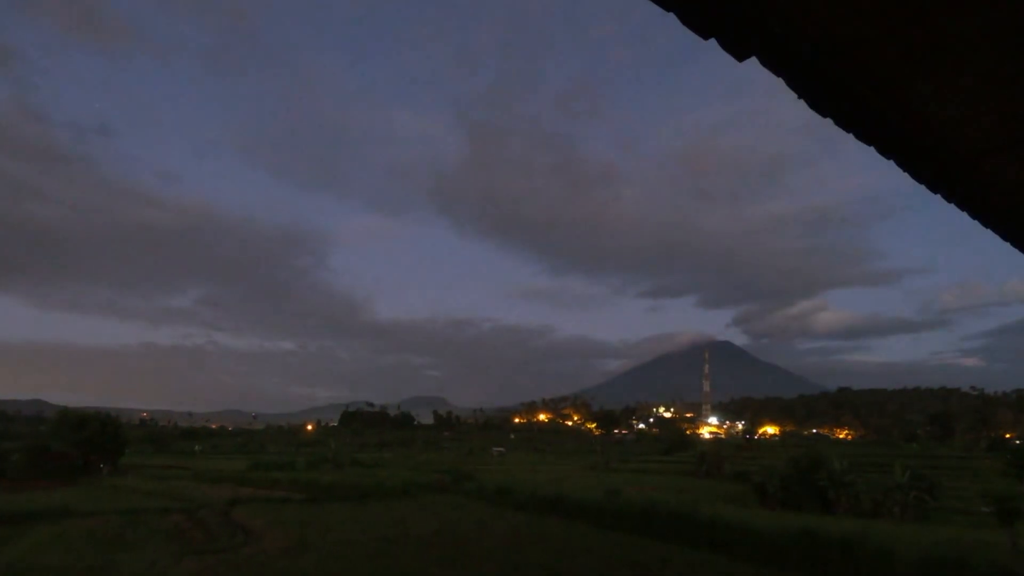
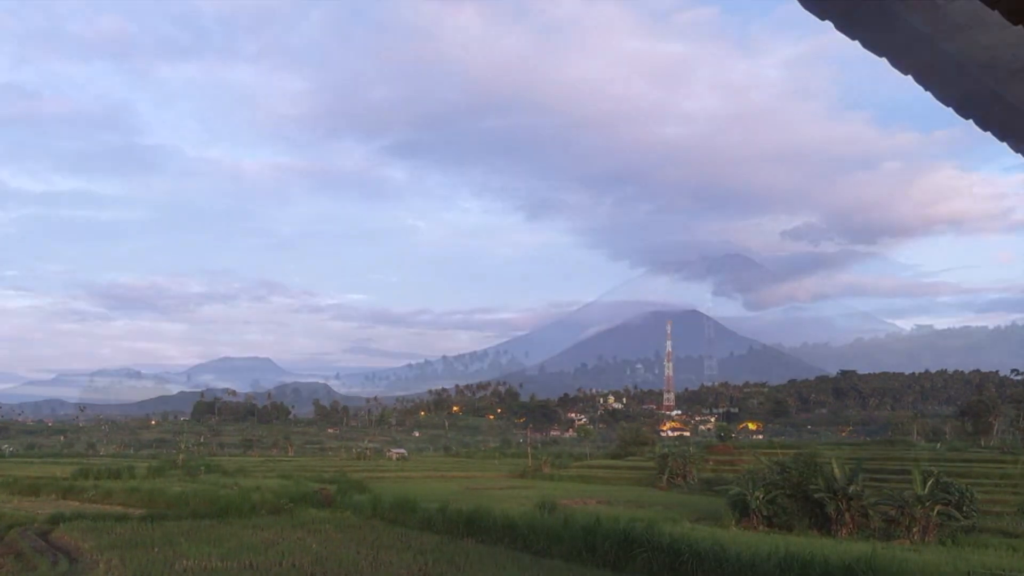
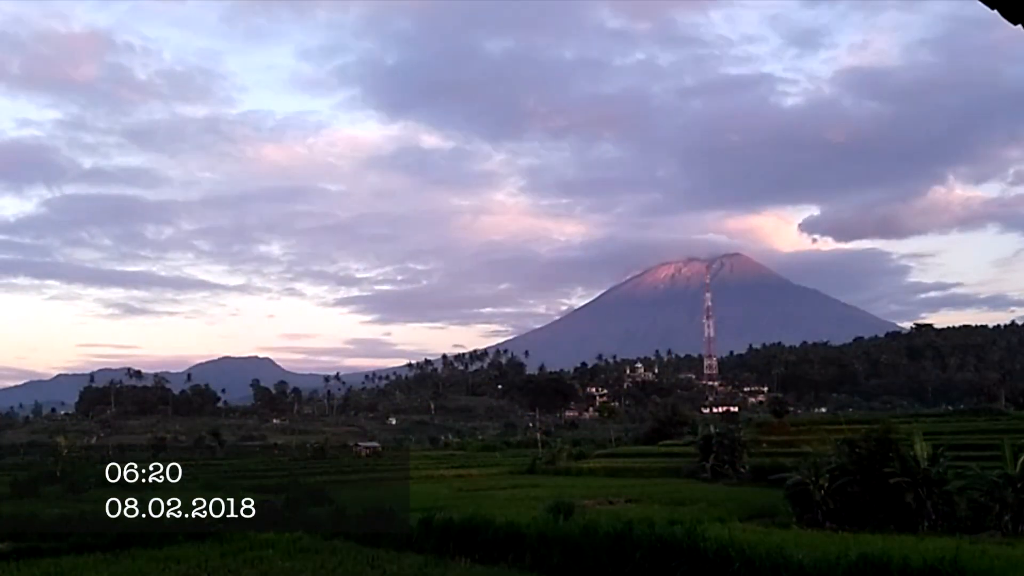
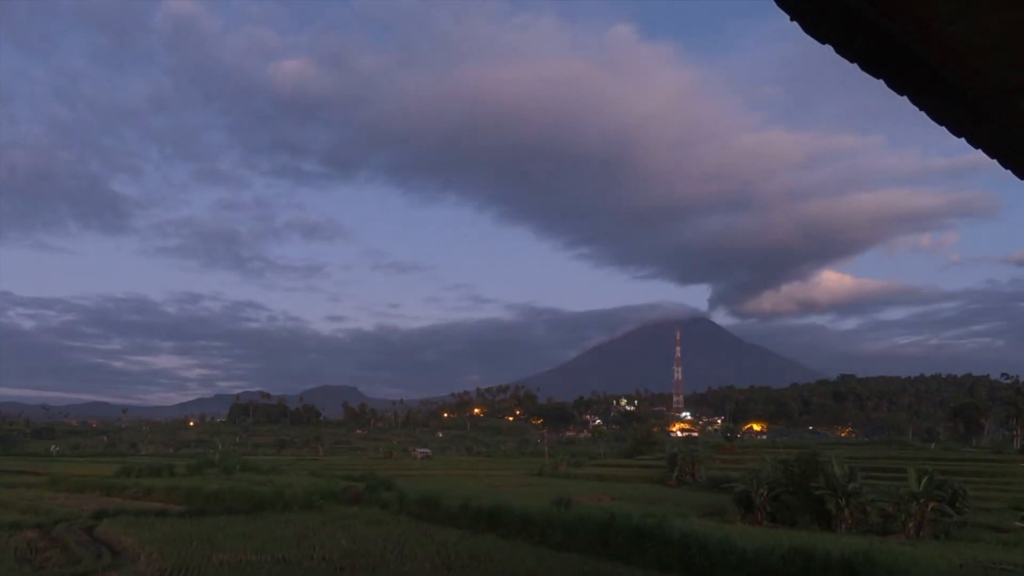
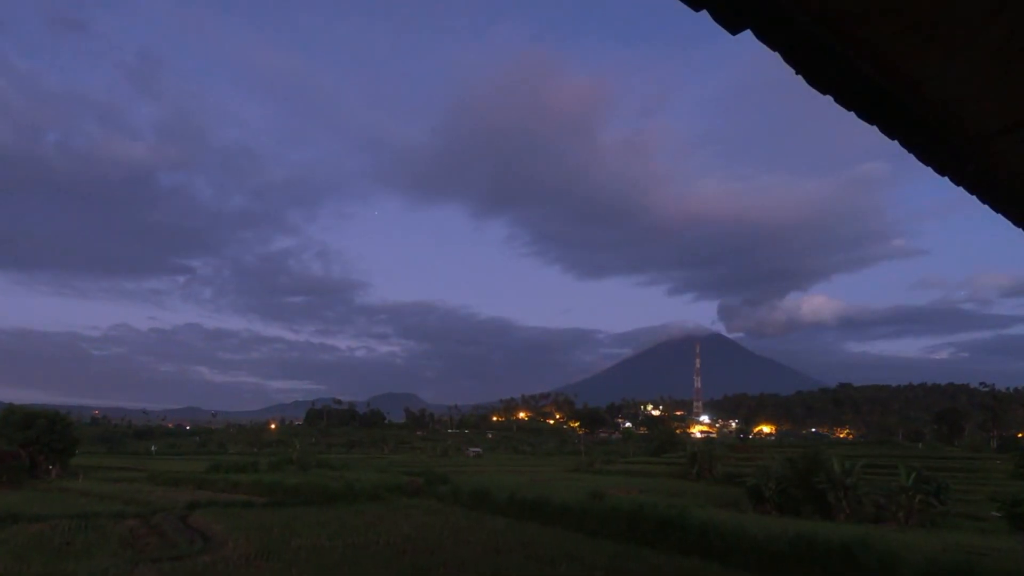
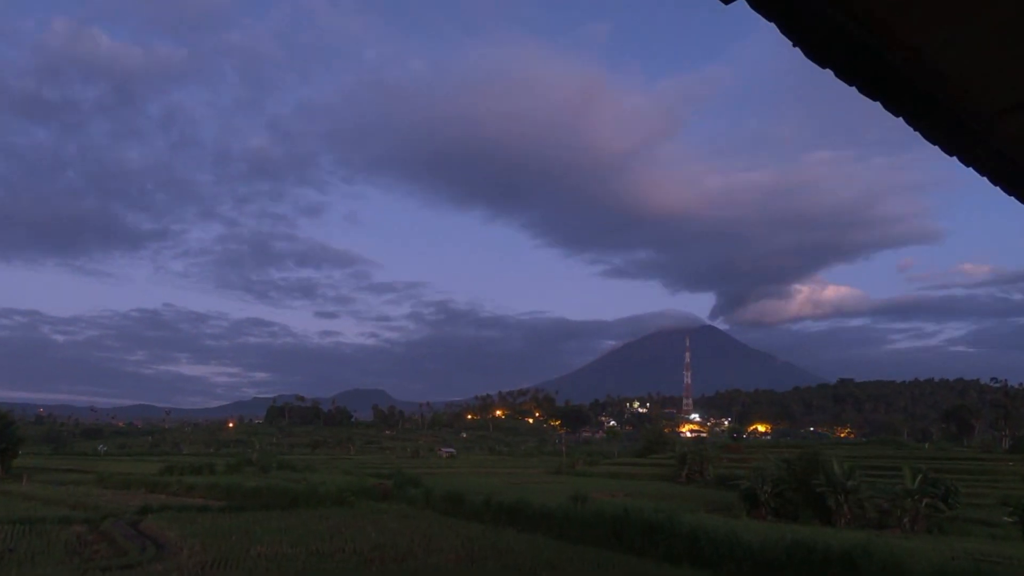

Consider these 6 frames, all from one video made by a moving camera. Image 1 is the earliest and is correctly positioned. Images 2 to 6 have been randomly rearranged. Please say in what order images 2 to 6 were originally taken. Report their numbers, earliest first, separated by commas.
5, 6, 4, 2, 3
